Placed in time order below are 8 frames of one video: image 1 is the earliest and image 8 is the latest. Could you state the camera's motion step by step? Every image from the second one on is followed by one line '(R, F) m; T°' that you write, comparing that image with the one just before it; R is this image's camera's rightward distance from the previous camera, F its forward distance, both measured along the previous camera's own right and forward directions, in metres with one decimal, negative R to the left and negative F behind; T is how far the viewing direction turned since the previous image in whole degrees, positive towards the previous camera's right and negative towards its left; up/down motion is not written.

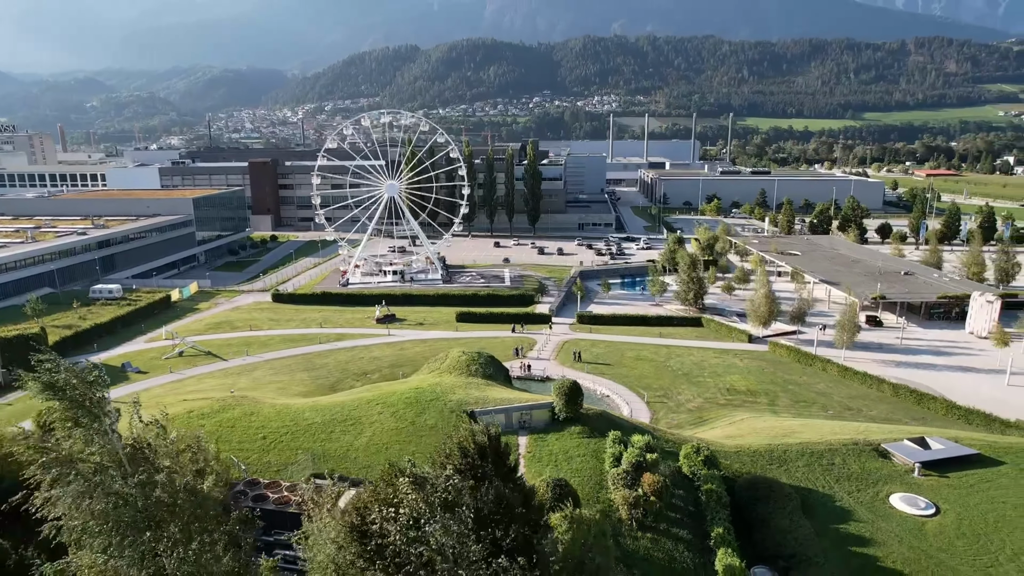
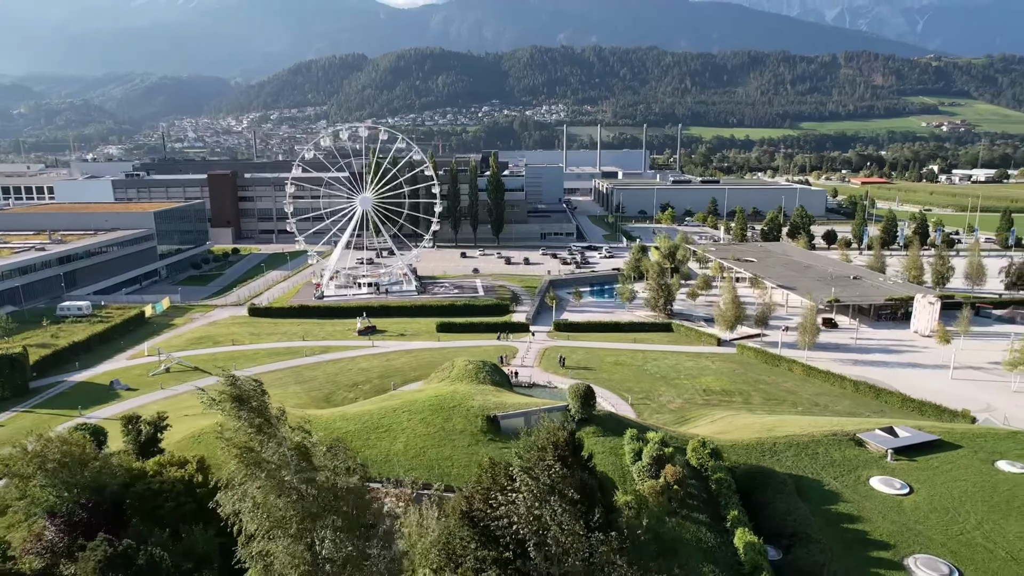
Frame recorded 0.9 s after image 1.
(-1.9, -1.3) m; +4°
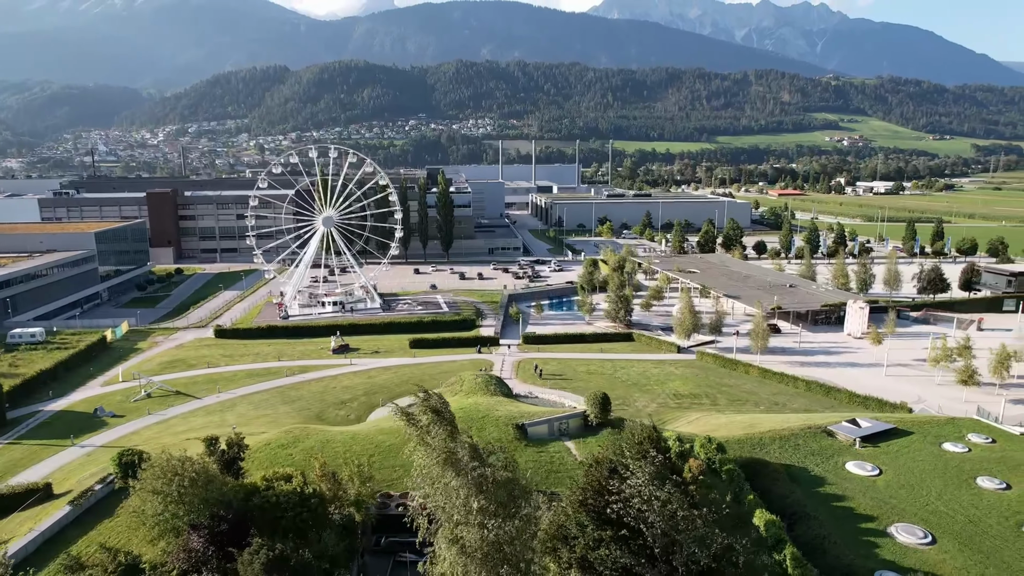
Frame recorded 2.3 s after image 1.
(-3.0, -1.7) m; +6°
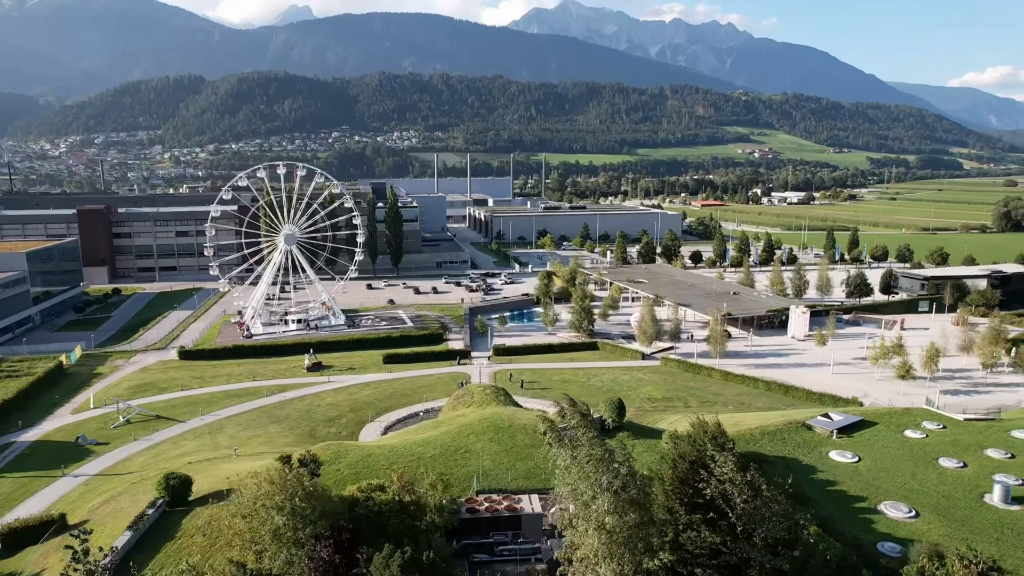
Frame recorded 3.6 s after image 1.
(-3.3, -1.2) m; +6°
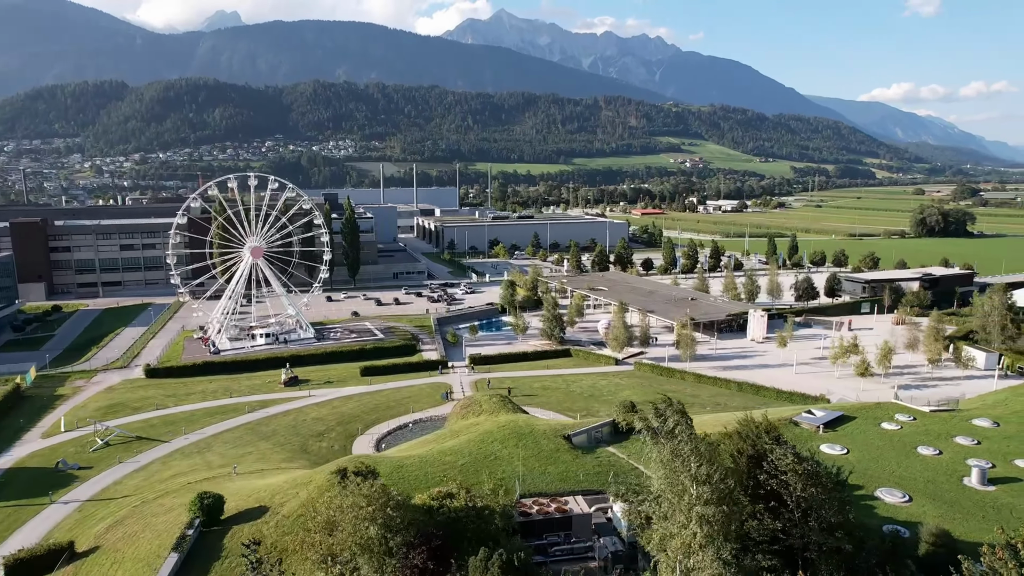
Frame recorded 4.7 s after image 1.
(-2.8, -0.5) m; +5°
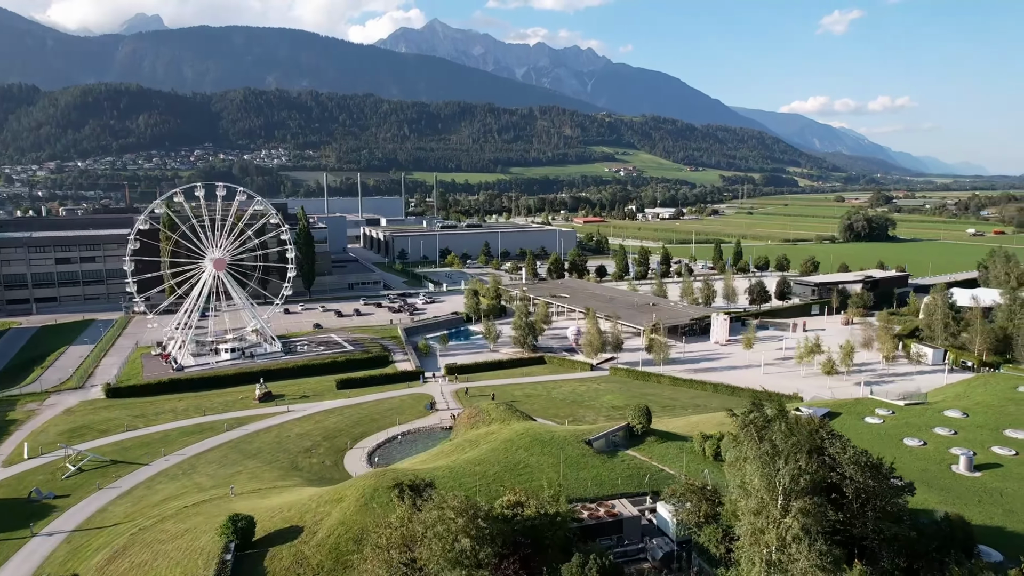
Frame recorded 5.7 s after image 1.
(-2.8, +0.1) m; +5°
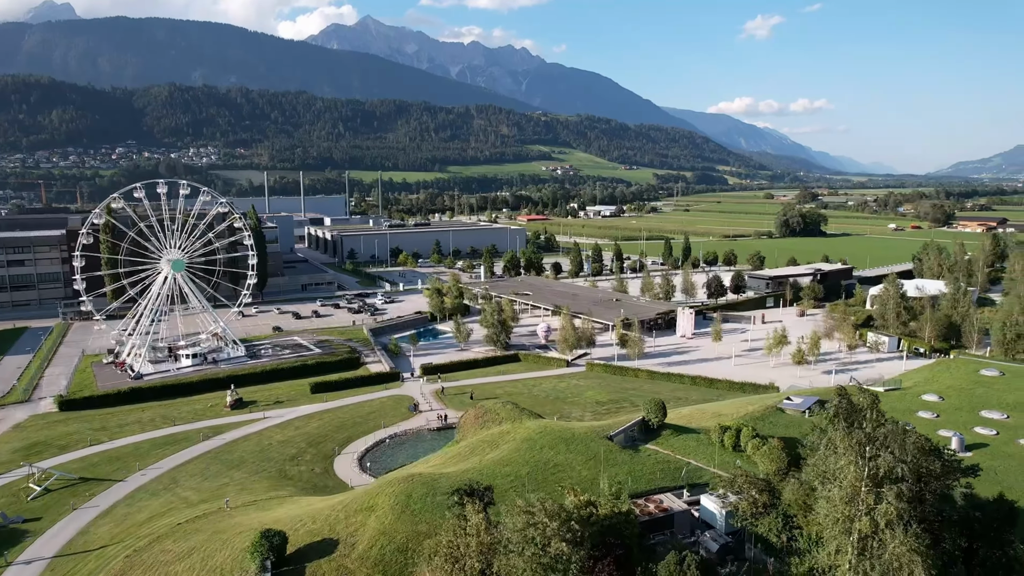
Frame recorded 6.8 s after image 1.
(-2.7, +0.6) m; +5°
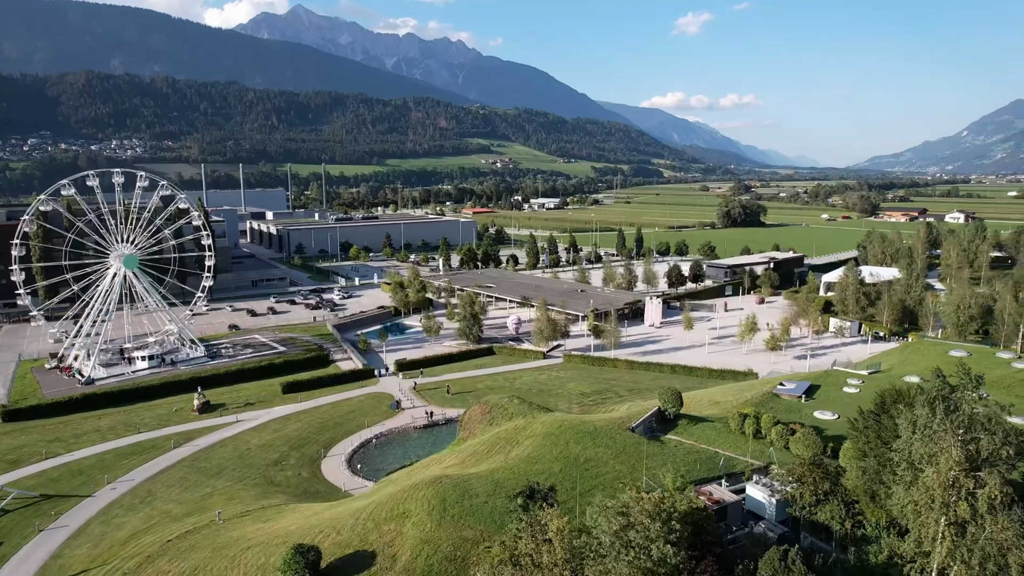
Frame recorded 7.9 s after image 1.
(-2.6, +1.1) m; +5°
